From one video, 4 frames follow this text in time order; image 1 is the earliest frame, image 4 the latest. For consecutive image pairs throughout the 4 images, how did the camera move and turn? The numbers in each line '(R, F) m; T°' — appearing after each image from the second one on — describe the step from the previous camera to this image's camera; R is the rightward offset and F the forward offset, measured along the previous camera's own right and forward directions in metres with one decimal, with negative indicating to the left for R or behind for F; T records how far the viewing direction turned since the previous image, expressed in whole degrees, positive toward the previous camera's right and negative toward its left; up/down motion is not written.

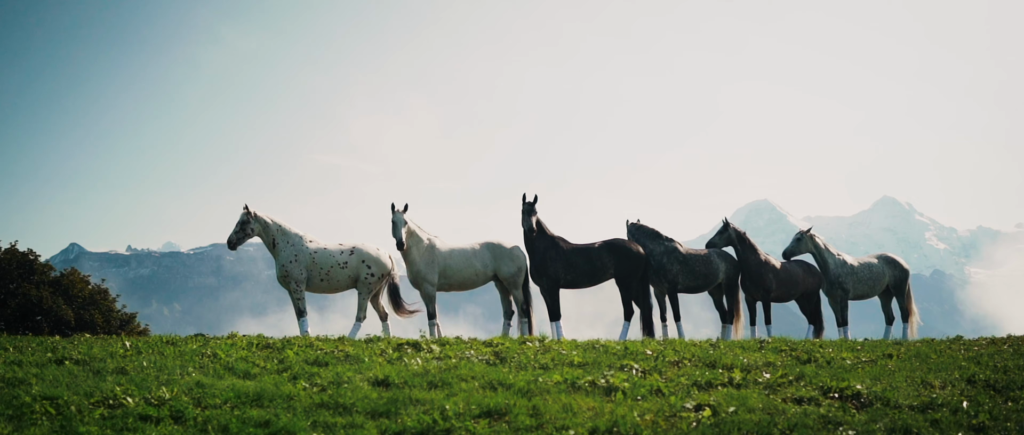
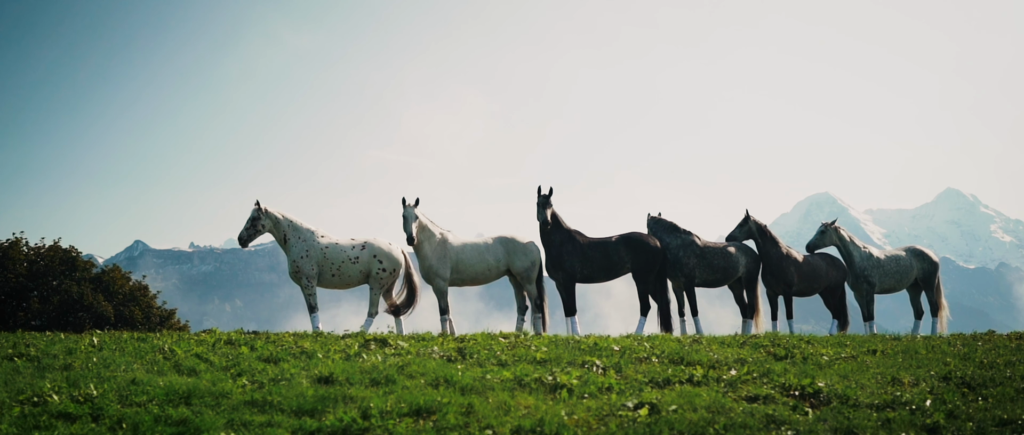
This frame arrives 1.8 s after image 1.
(+1.2, +0.3) m; -3°
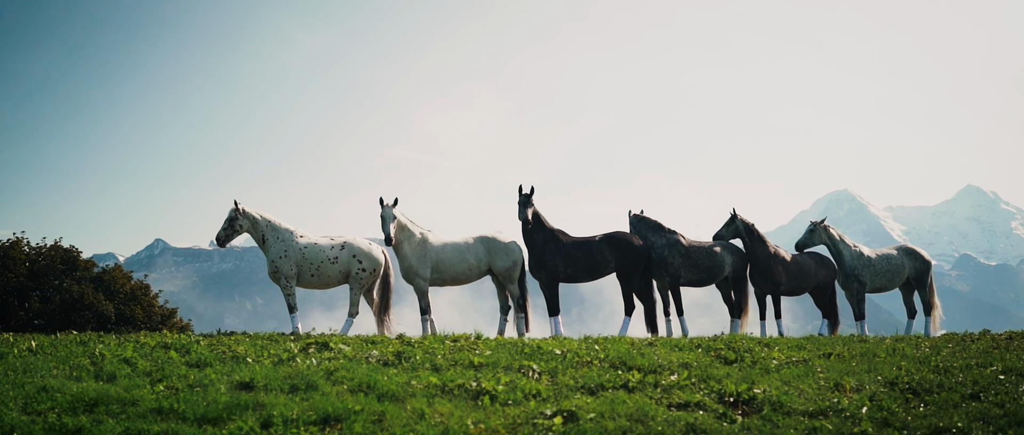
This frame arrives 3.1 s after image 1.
(+1.0, +0.3) m; -1°
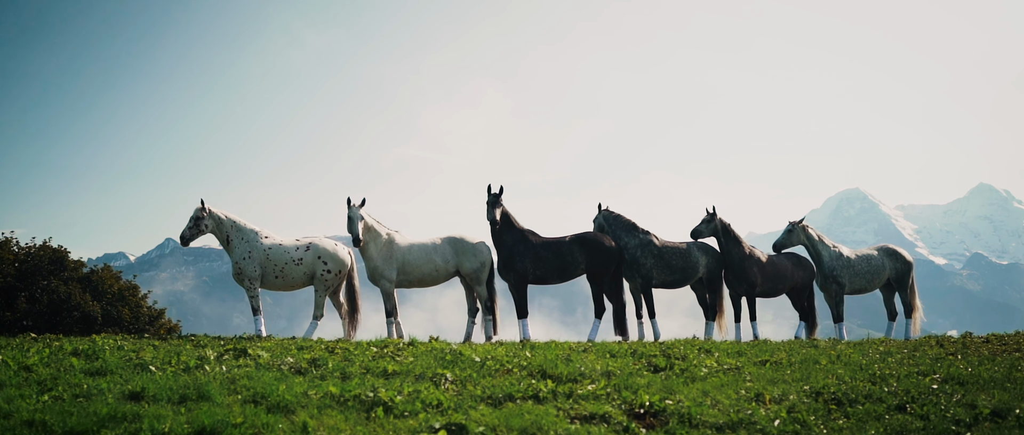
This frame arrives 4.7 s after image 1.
(+1.1, +0.4) m; 0°
